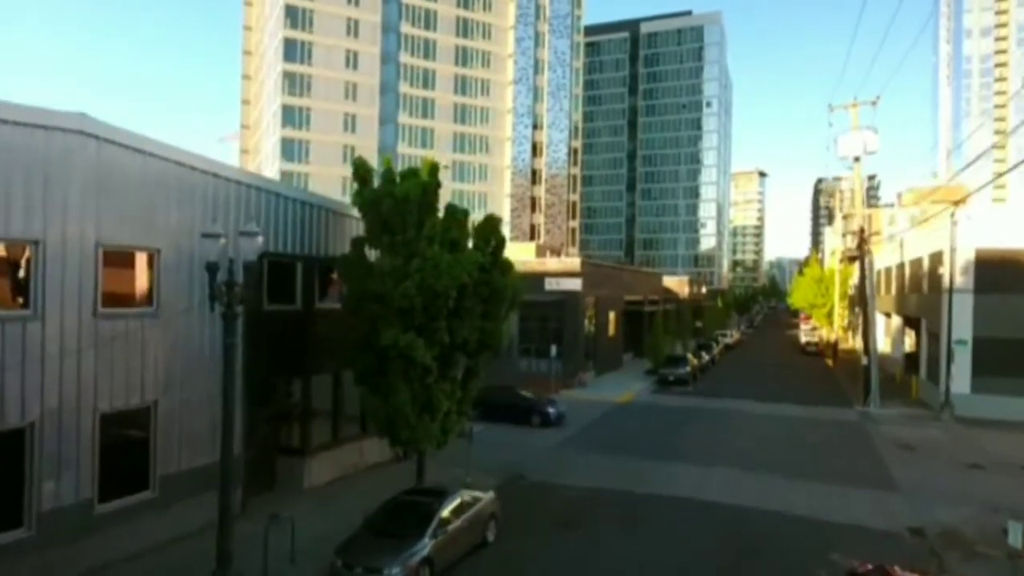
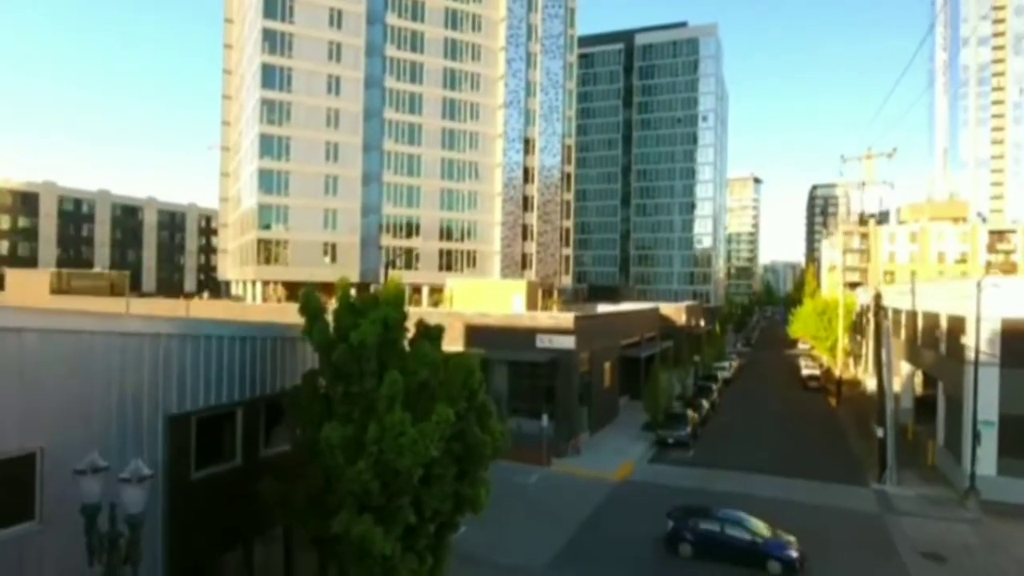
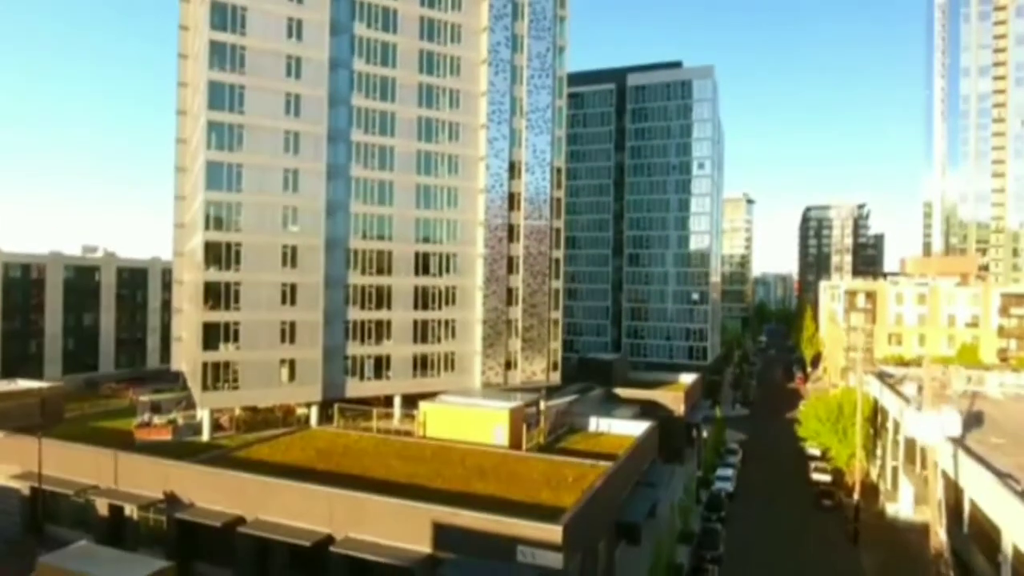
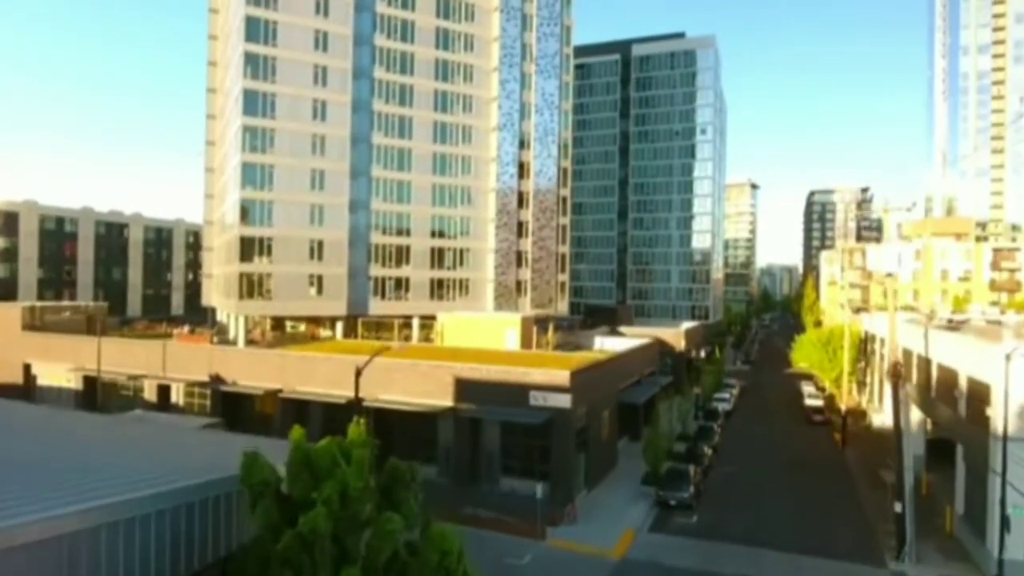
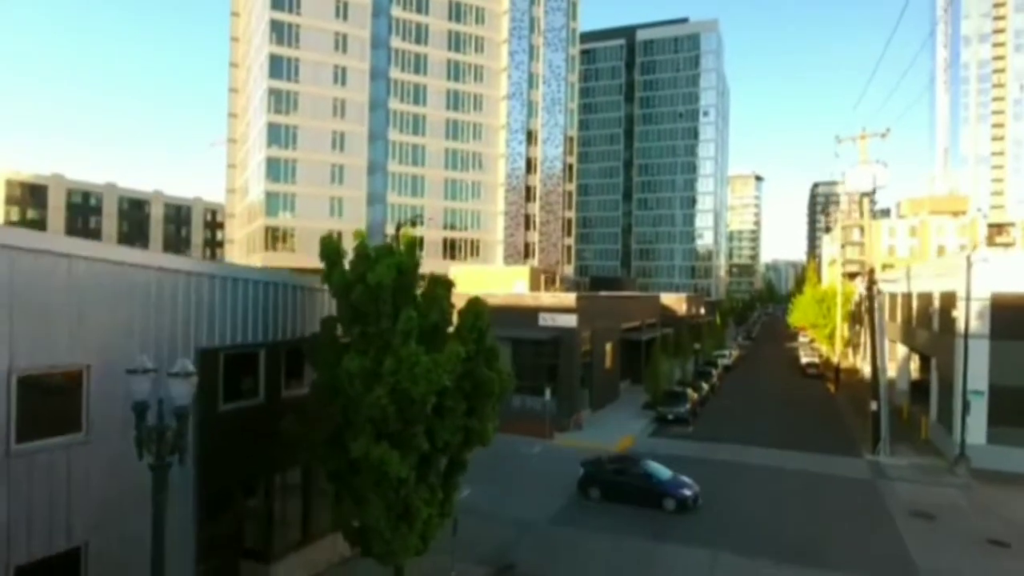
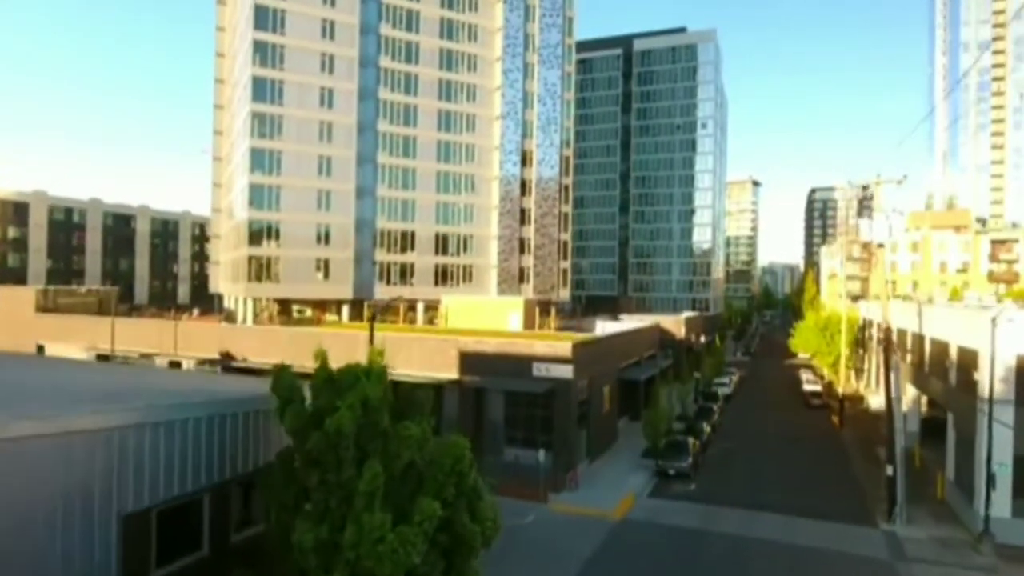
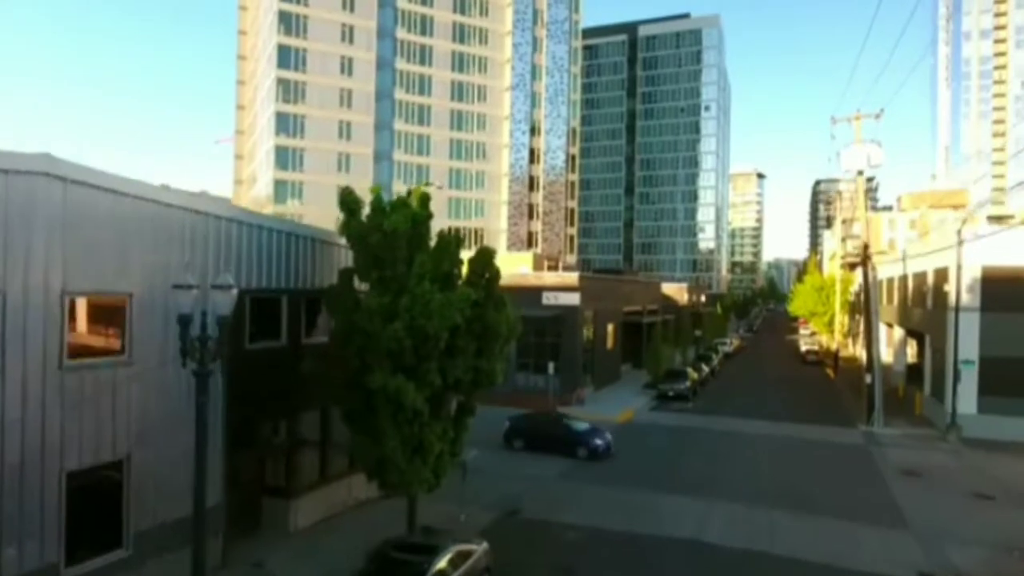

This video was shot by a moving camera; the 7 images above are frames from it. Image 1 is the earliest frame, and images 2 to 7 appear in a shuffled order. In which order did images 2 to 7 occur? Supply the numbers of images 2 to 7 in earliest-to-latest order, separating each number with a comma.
7, 5, 2, 6, 4, 3
